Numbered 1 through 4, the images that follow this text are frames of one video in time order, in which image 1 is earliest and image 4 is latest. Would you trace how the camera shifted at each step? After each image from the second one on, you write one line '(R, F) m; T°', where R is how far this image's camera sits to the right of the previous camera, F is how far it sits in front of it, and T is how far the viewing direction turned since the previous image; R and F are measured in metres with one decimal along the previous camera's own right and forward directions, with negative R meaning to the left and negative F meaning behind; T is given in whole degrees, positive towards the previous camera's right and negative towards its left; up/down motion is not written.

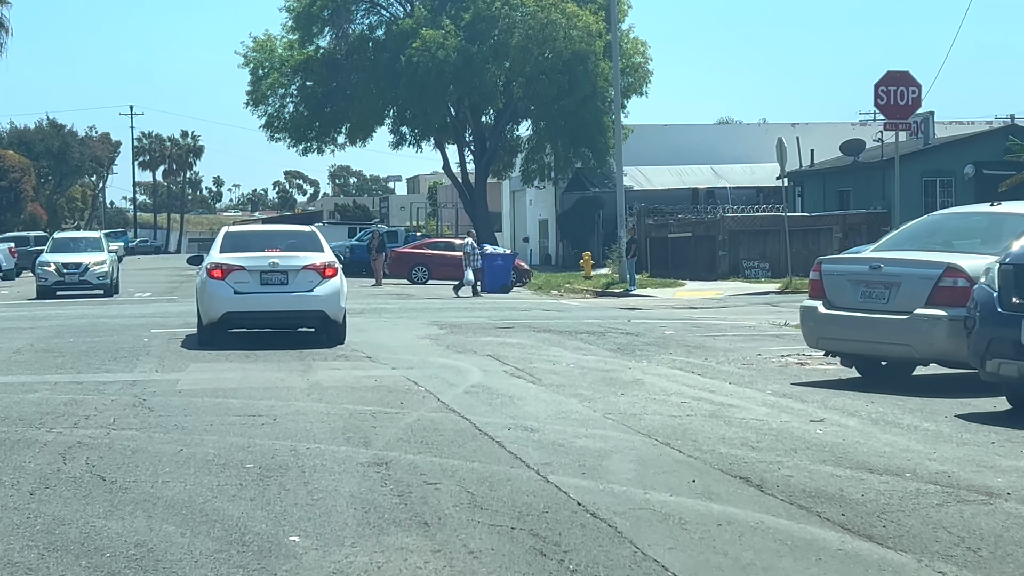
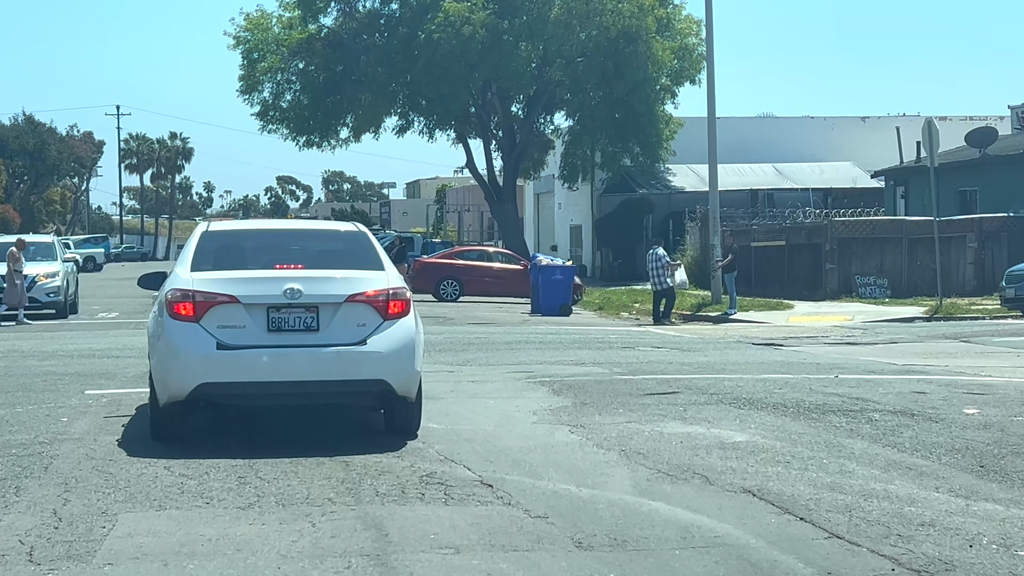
(-1.2, +6.7) m; 0°
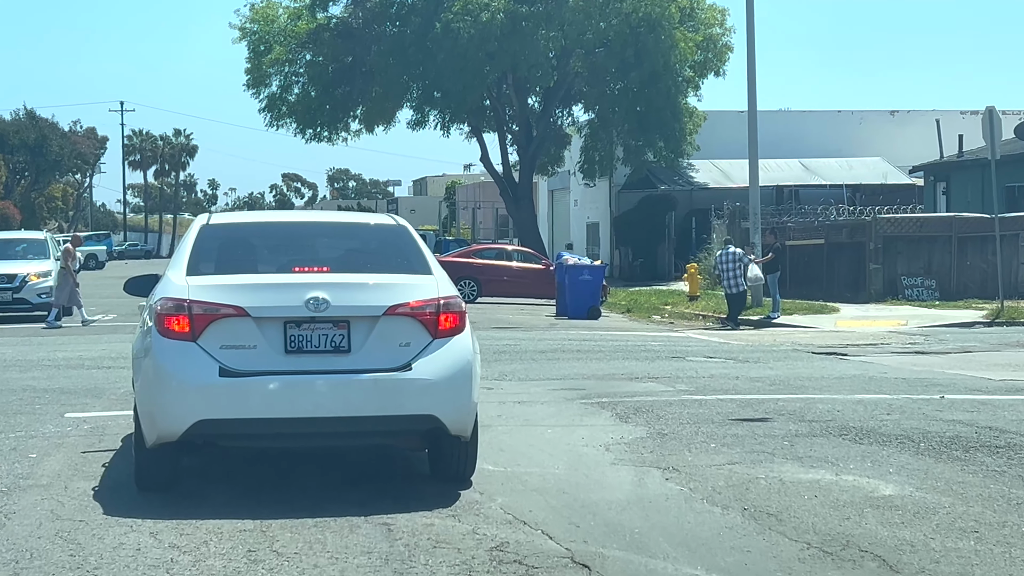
(-0.3, +1.7) m; 0°
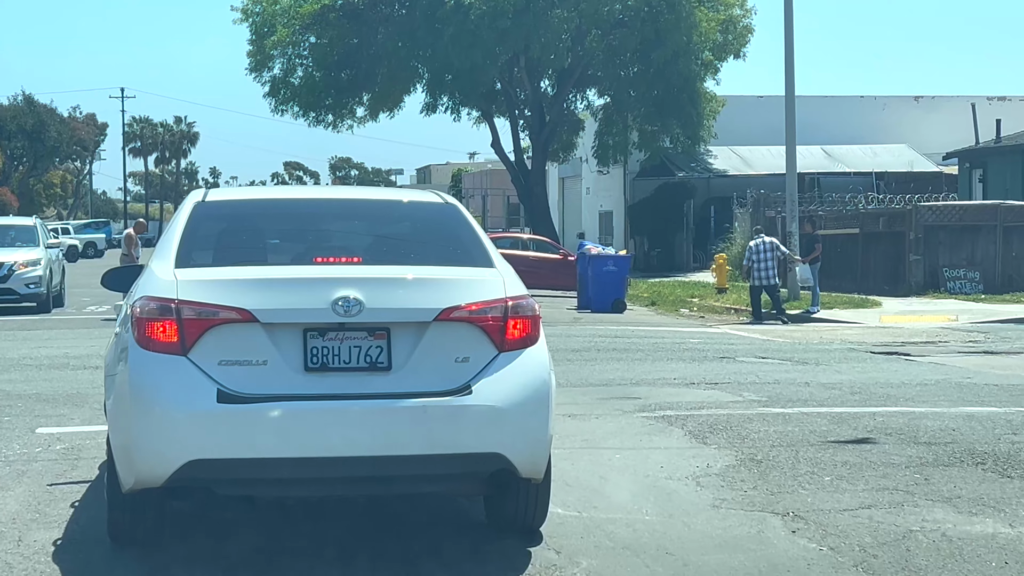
(-0.3, +1.5) m; 0°
